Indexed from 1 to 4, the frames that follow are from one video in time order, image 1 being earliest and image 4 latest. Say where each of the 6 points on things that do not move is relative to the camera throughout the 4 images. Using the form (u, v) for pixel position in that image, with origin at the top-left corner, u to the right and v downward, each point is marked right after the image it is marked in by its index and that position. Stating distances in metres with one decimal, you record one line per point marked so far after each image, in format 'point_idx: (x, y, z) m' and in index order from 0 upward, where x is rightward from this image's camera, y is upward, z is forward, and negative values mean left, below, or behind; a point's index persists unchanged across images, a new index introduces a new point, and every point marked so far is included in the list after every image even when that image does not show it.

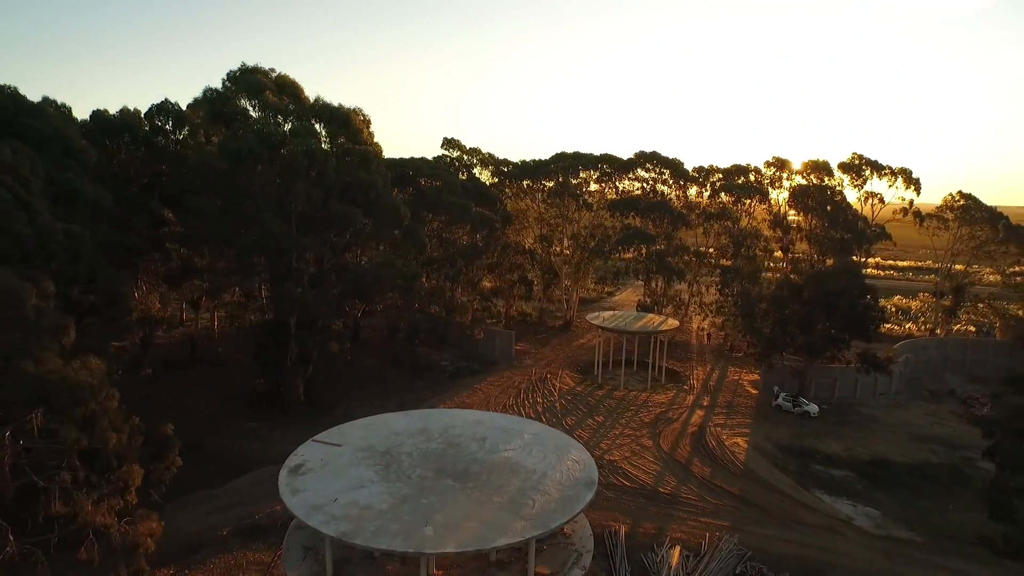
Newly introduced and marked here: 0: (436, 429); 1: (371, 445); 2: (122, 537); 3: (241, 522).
0: (-1.5, -2.7, +11.4) m
1: (-2.5, -2.8, +10.6) m
2: (-6.6, -4.2, +9.9) m
3: (-6.3, -5.4, +13.4) m
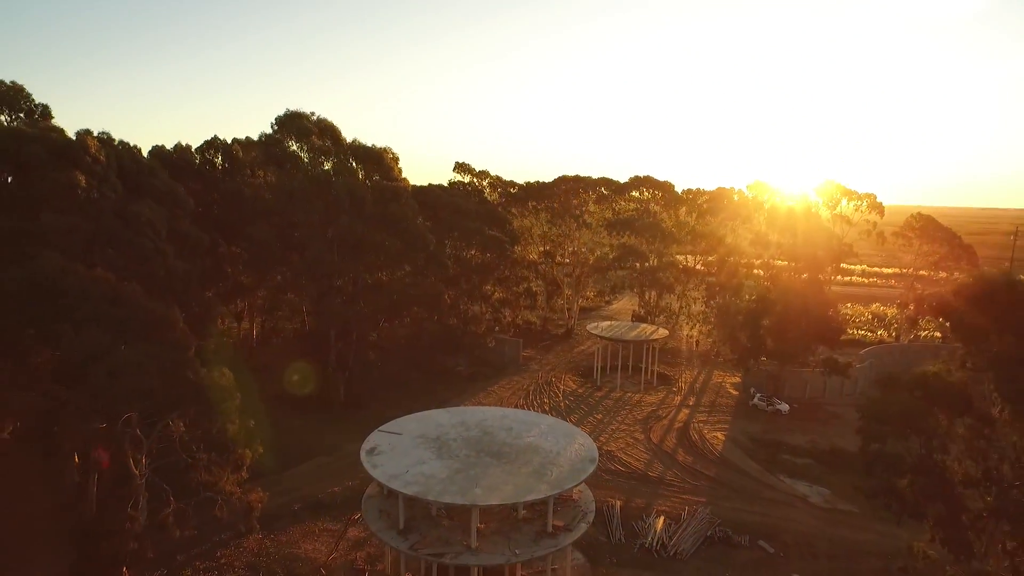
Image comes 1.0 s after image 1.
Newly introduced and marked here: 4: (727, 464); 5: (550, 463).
0: (-1.0, -3.3, +14.6) m
1: (-2.1, -3.4, +13.8) m
2: (-6.2, -4.8, +13.1) m
3: (-5.8, -6.0, +16.5) m
4: (+7.2, -5.8, +19.2) m
5: (+0.8, -3.7, +12.4) m
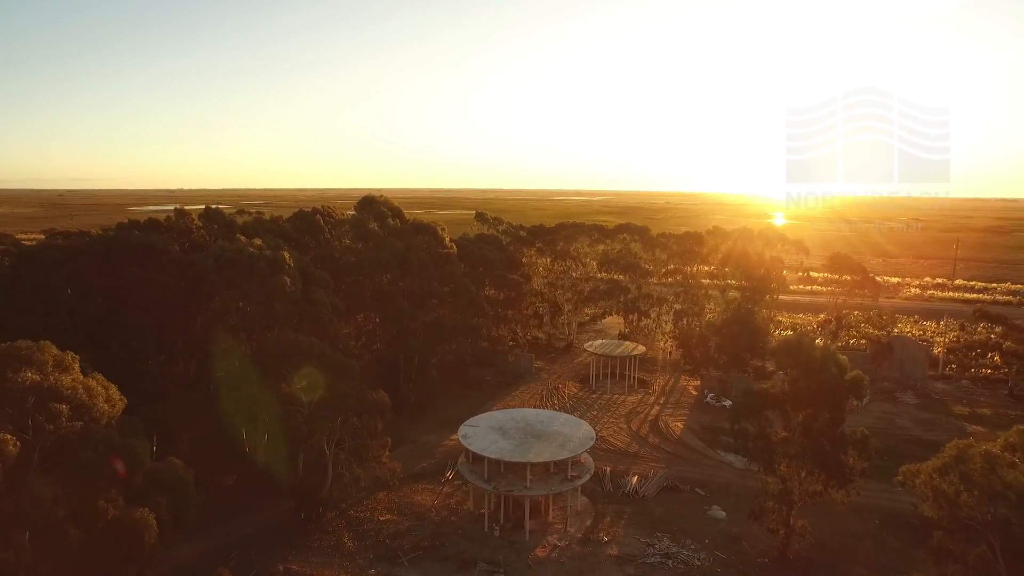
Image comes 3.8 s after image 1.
0: (+0.2, -5.3, +23.7) m
1: (-0.8, -5.4, +22.9) m
2: (-4.9, -6.9, +22.2) m
3: (-4.6, -8.1, +25.6) m
4: (+8.4, -7.6, +28.5) m
5: (+2.1, -5.7, +21.6) m
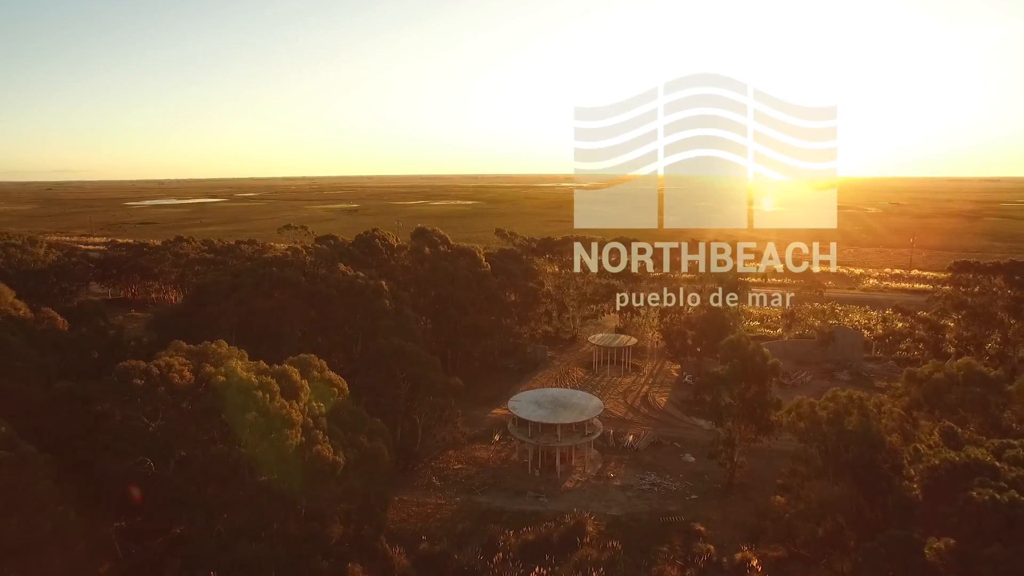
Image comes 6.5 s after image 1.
0: (+2.0, -6.2, +33.3) m
1: (+1.0, -6.3, +32.4) m
2: (-3.1, -7.9, +31.7) m
3: (-2.8, -8.9, +35.1) m
4: (+10.1, -8.2, +38.2) m
5: (+3.9, -6.5, +31.2) m
